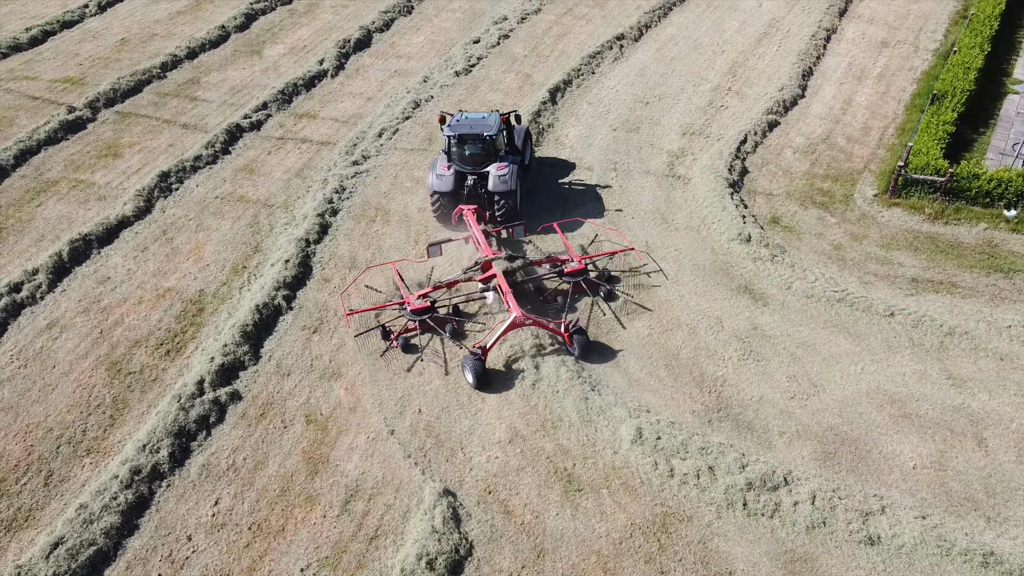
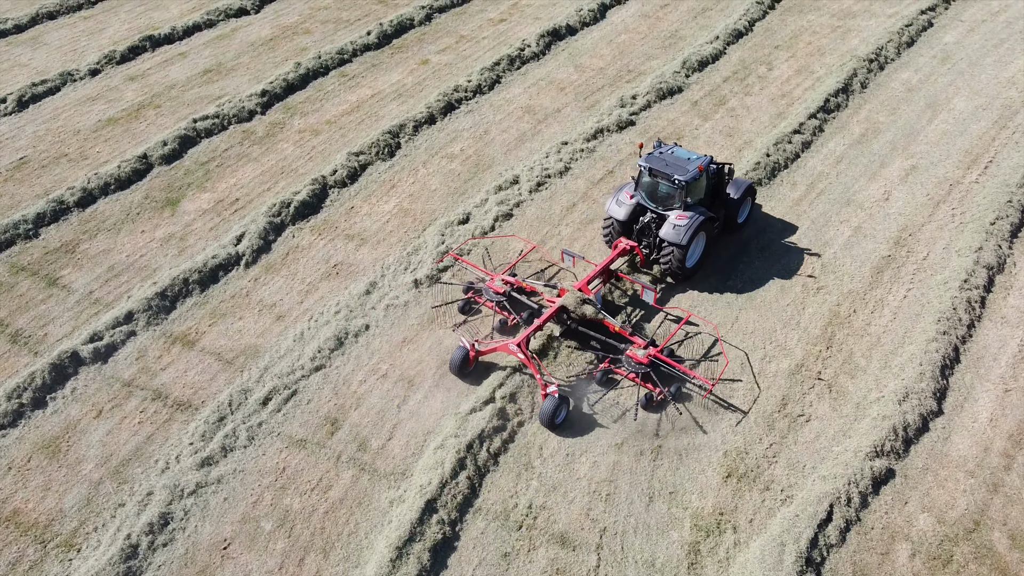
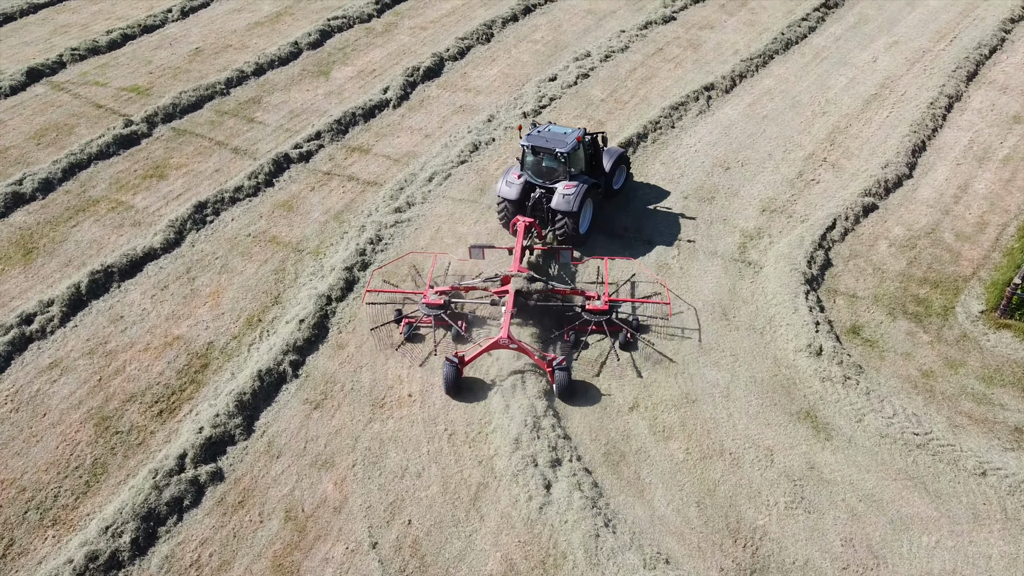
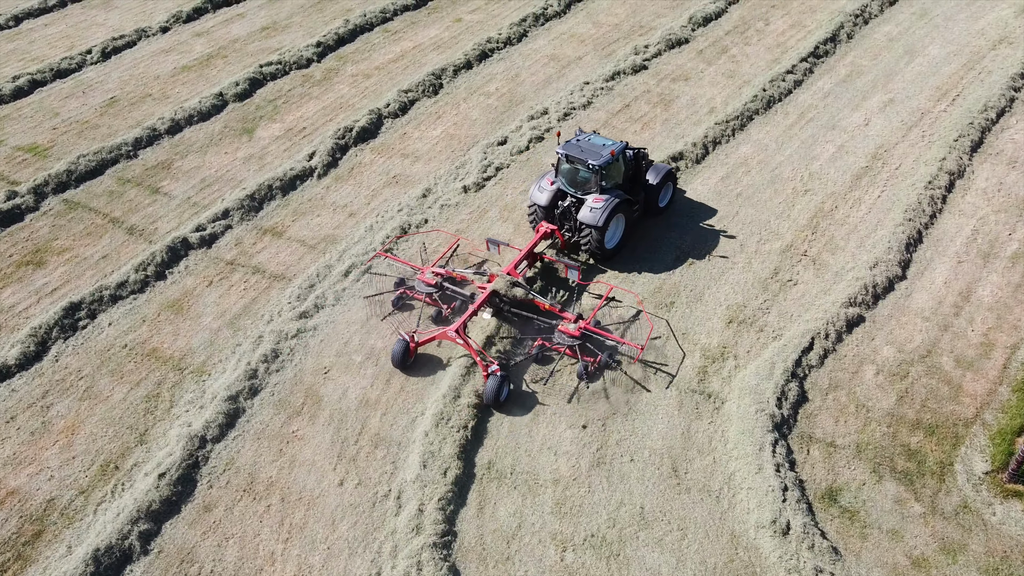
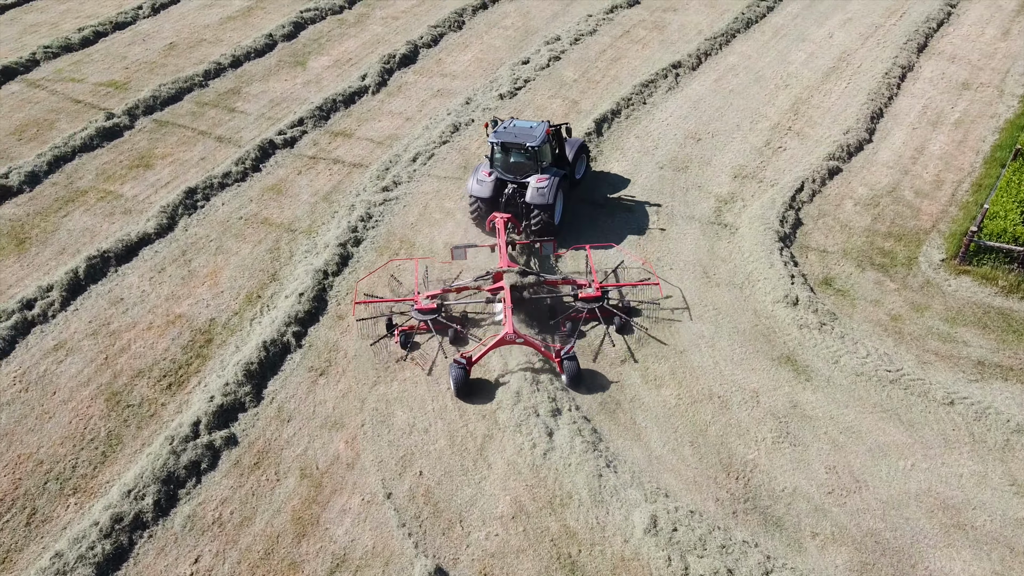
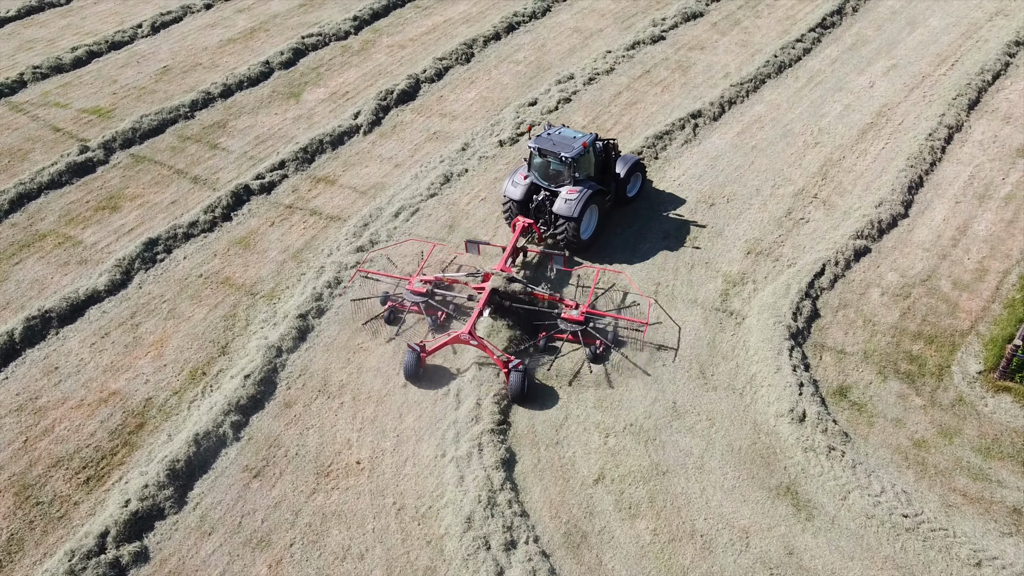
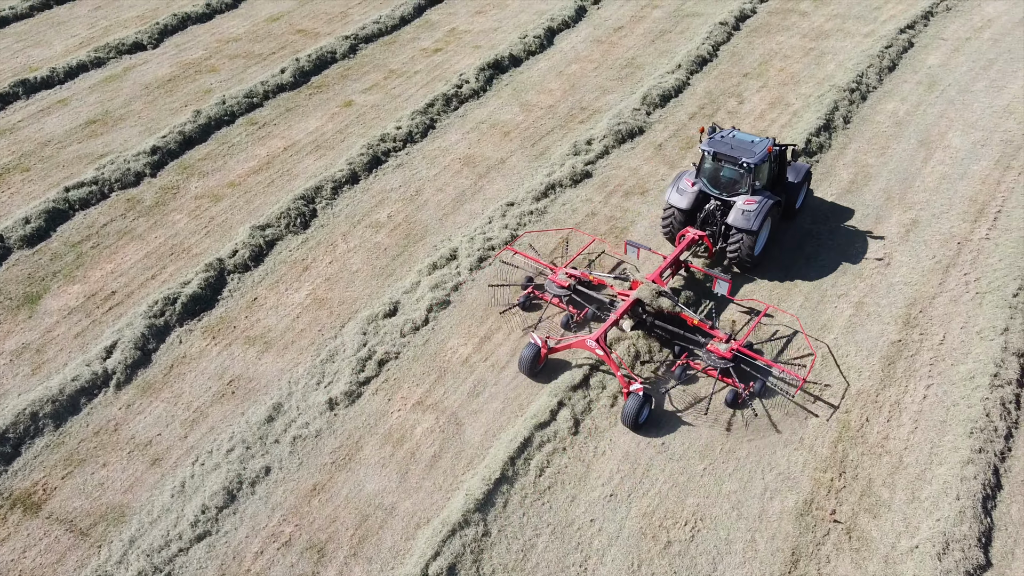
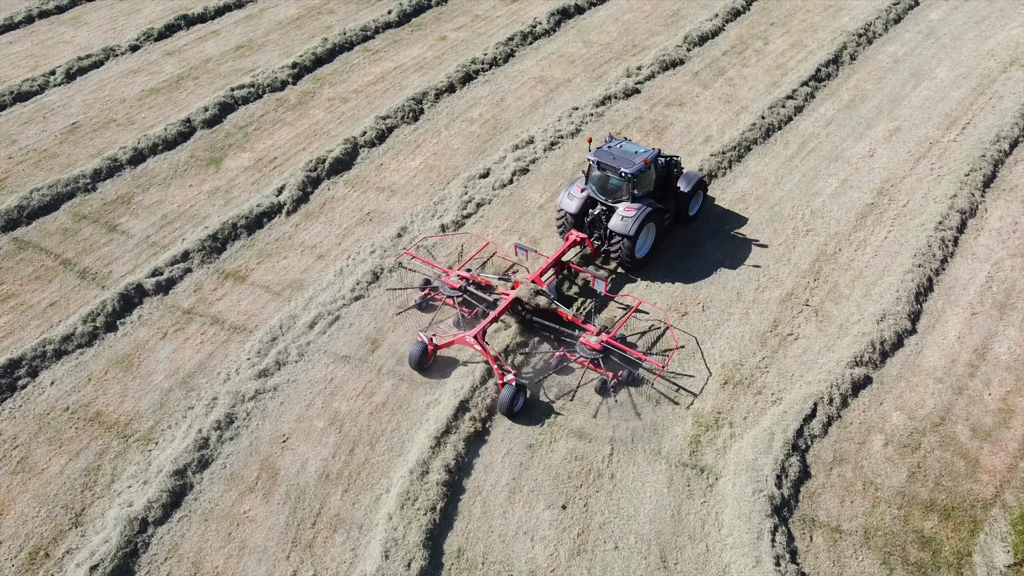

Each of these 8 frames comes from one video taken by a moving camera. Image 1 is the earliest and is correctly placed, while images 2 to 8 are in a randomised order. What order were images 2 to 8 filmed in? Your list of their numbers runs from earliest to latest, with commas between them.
5, 3, 6, 4, 8, 2, 7
